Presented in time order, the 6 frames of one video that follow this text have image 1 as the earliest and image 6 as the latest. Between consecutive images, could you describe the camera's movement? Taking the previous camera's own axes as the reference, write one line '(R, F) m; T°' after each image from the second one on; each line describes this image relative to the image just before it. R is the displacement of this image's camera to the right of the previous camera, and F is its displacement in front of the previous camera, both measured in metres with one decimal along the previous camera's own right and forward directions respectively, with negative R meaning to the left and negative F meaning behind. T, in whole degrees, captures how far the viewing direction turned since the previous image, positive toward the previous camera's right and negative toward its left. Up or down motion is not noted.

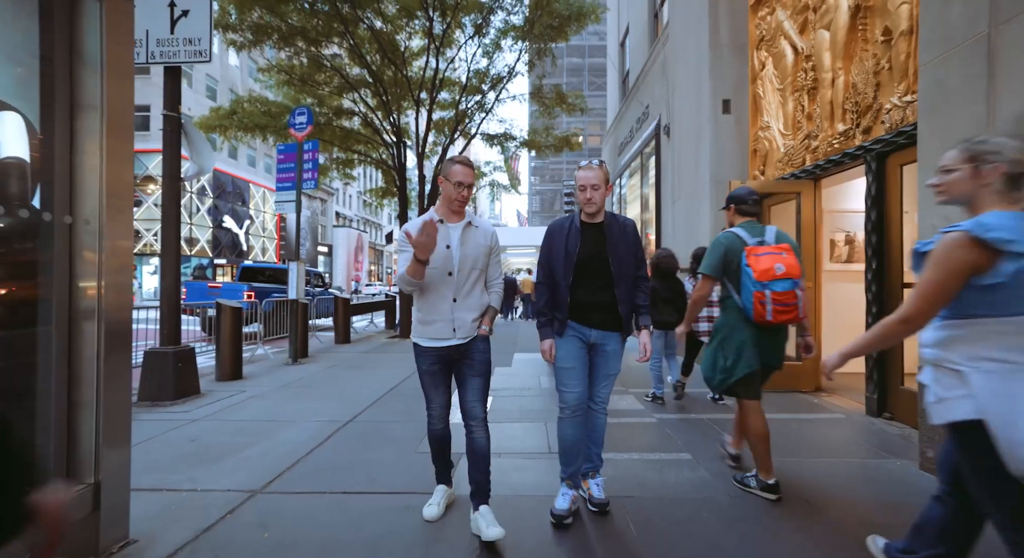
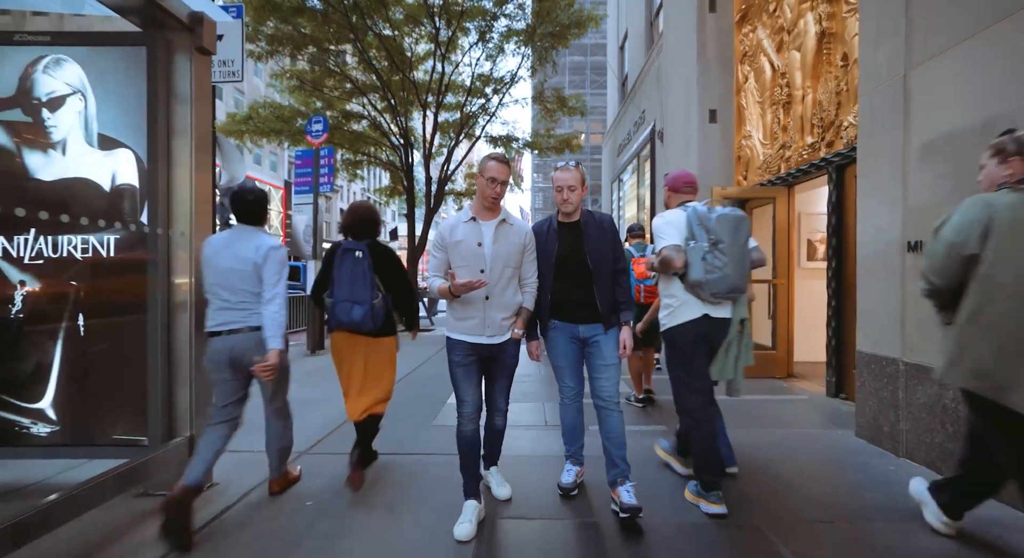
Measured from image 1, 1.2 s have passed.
(0.0, -0.6) m; 0°
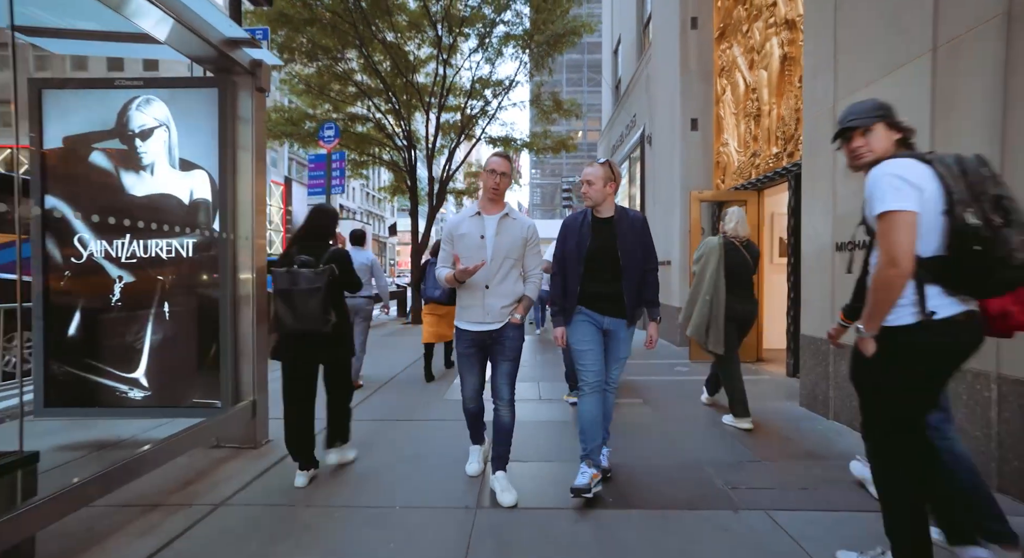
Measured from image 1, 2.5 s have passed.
(0.0, -0.8) m; 0°
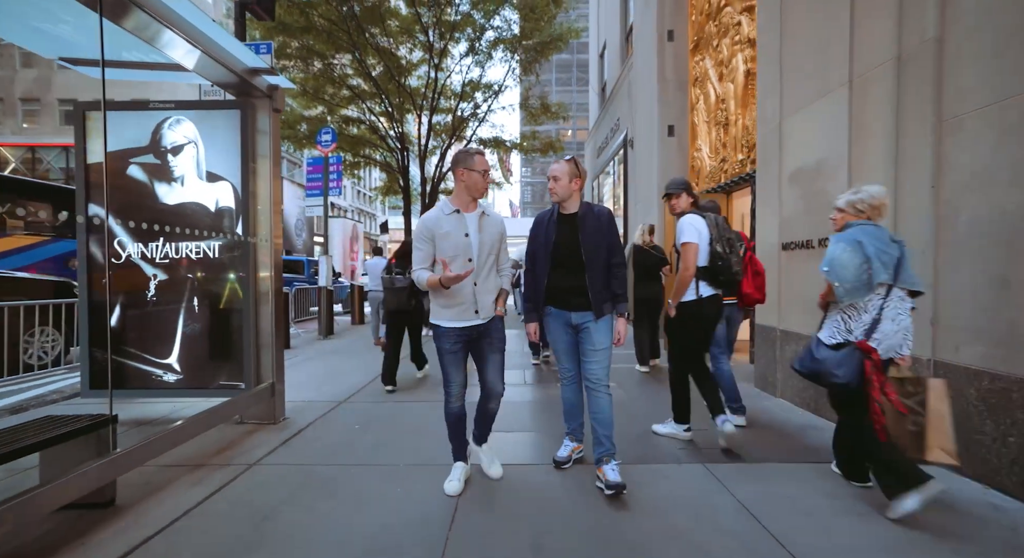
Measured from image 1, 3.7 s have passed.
(+0.1, -0.6) m; +1°
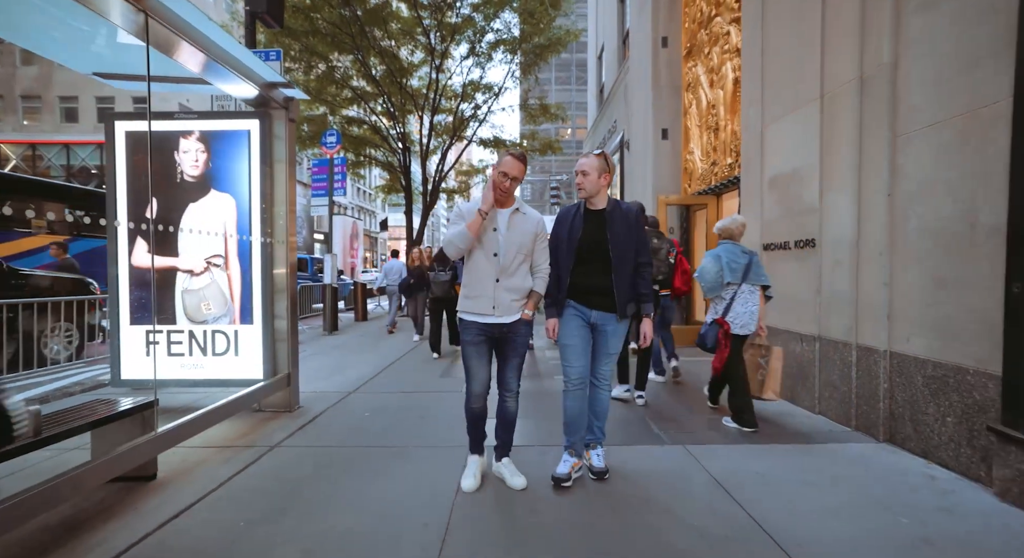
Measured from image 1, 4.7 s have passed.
(0.0, -0.3) m; 0°
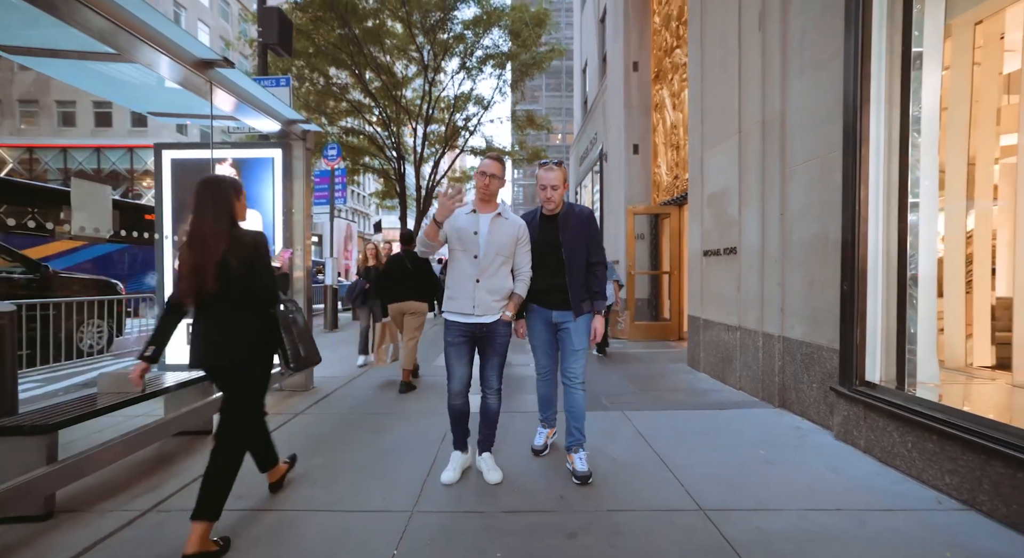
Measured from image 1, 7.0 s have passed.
(+0.2, -1.0) m; +1°
